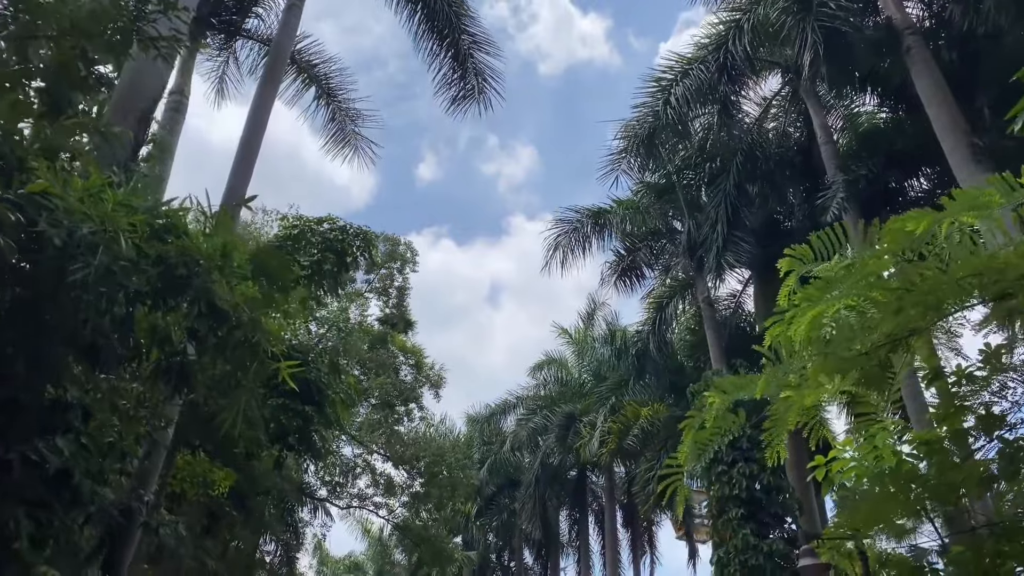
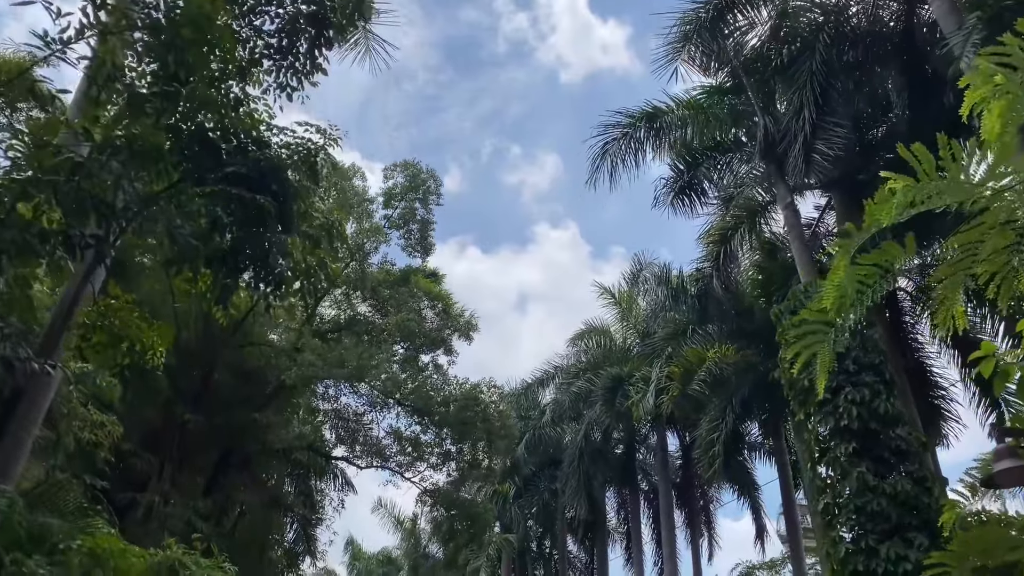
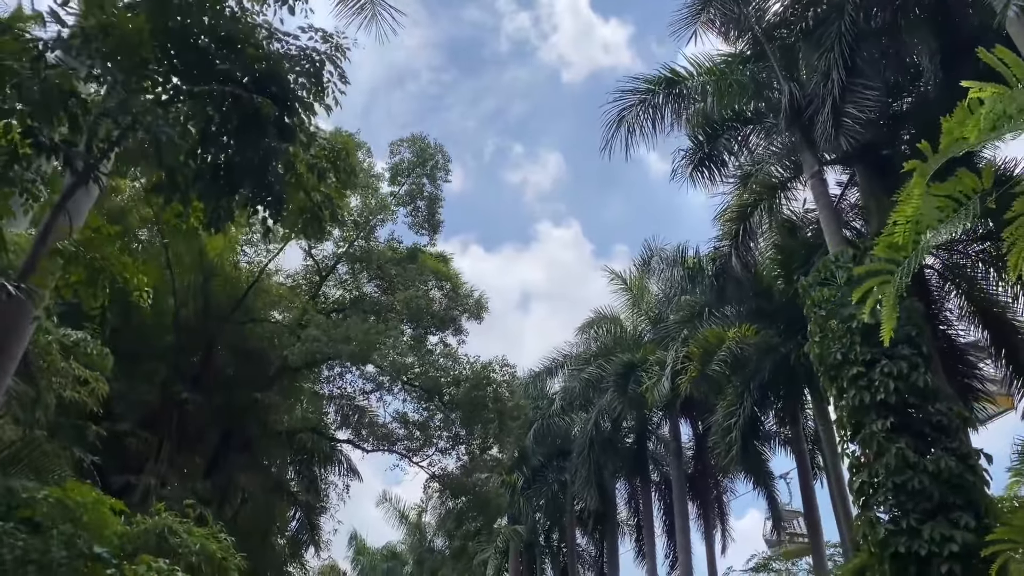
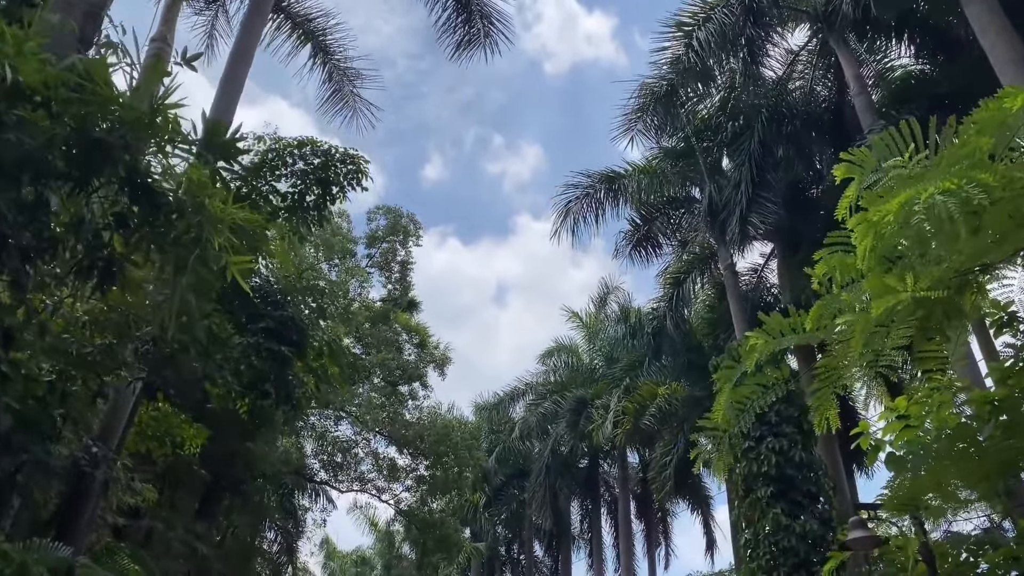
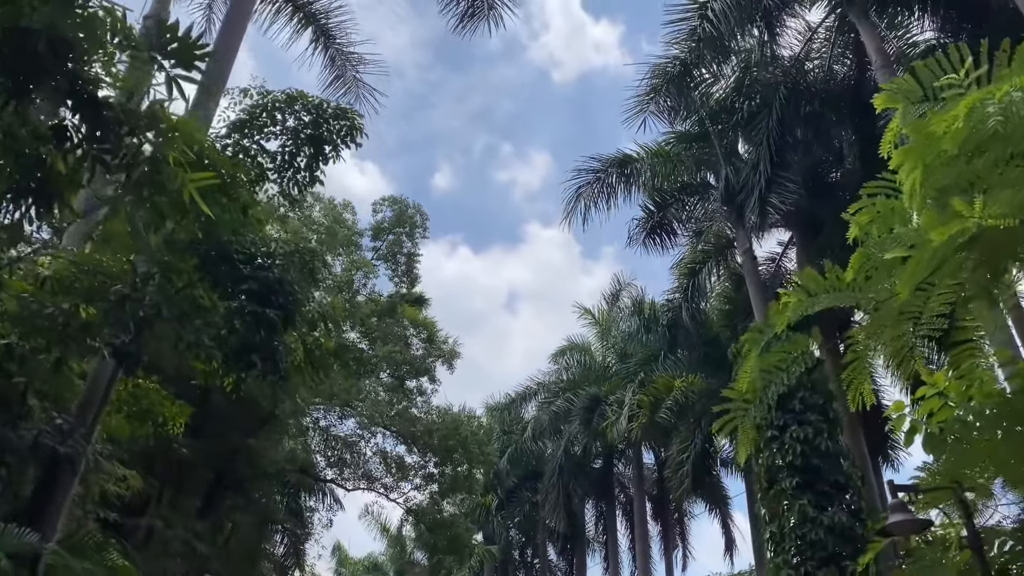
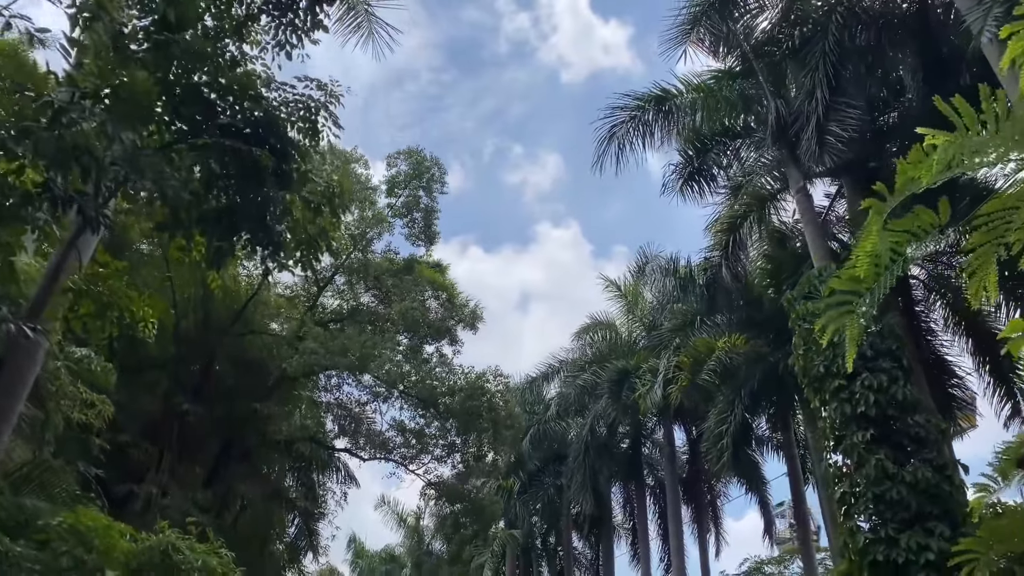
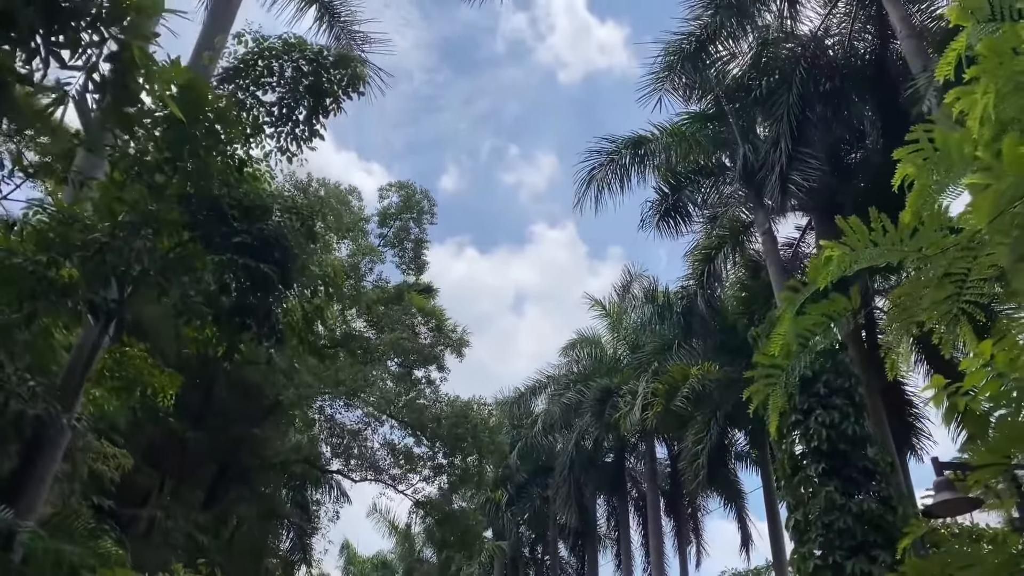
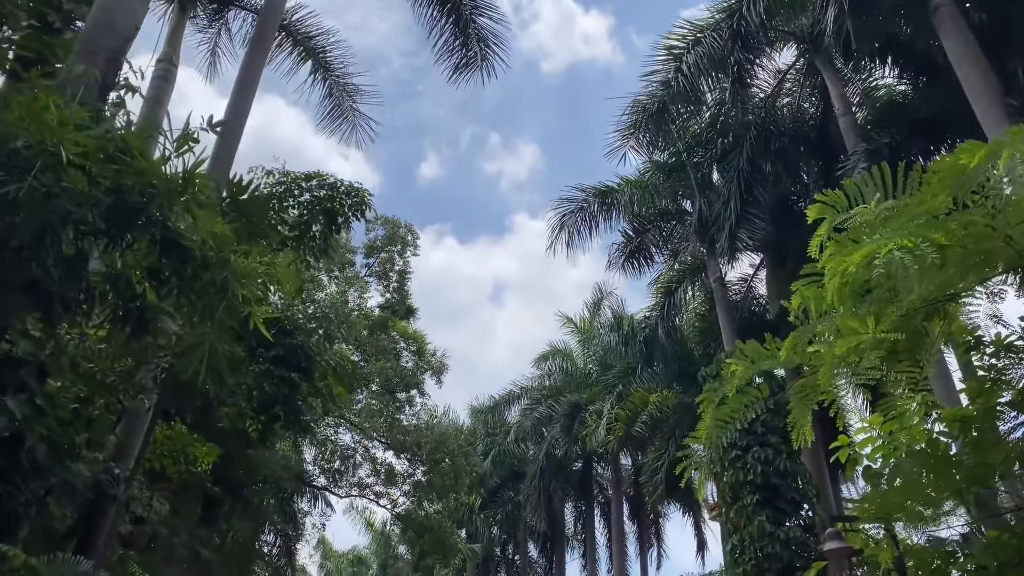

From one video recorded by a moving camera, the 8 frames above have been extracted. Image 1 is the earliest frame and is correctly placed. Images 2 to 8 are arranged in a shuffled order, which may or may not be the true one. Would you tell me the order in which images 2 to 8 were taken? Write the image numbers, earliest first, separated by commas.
8, 4, 5, 7, 2, 6, 3
